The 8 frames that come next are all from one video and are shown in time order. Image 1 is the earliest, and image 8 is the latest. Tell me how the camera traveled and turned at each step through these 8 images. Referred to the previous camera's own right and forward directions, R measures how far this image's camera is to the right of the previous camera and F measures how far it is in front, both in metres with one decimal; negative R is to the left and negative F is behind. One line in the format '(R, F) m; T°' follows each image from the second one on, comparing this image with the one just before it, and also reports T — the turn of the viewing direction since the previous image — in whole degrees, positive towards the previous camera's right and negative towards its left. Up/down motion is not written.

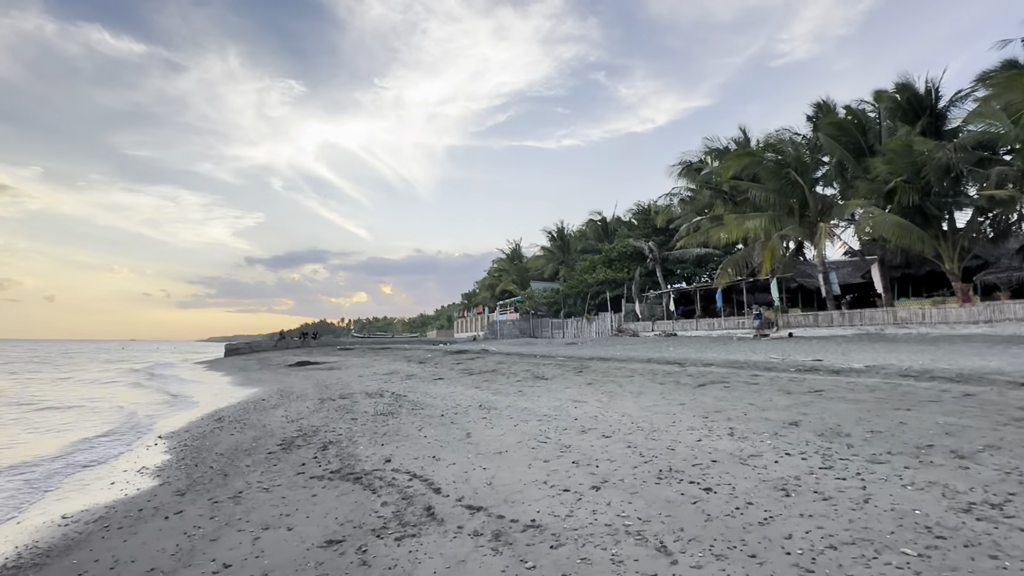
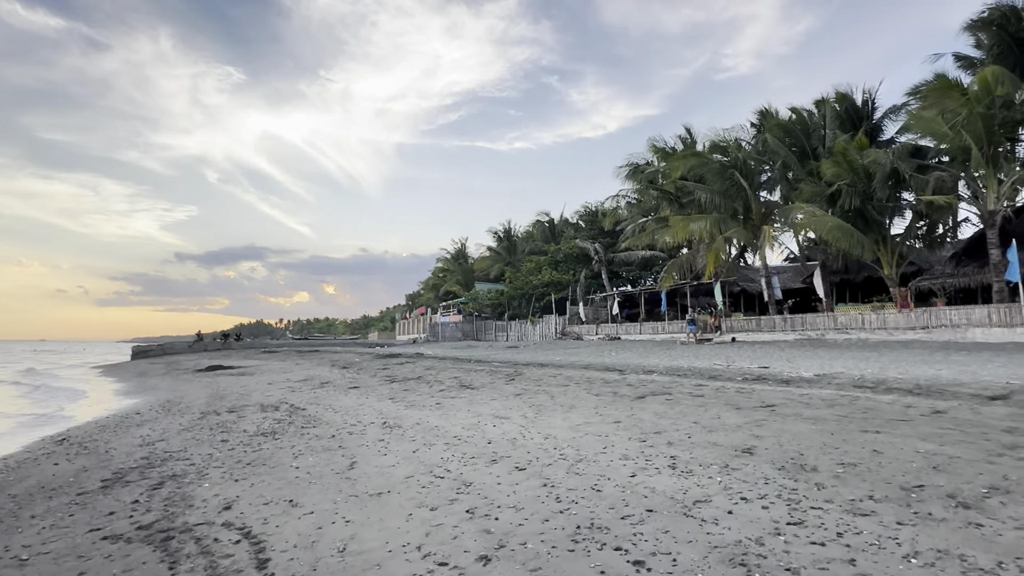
(+0.6, +1.5) m; +6°
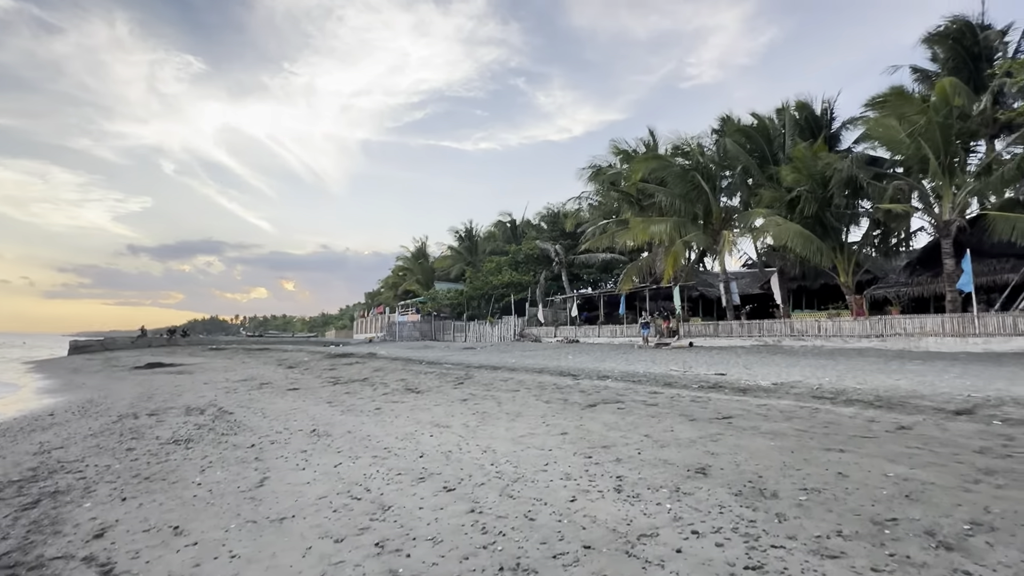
(+0.3, +0.7) m; +4°
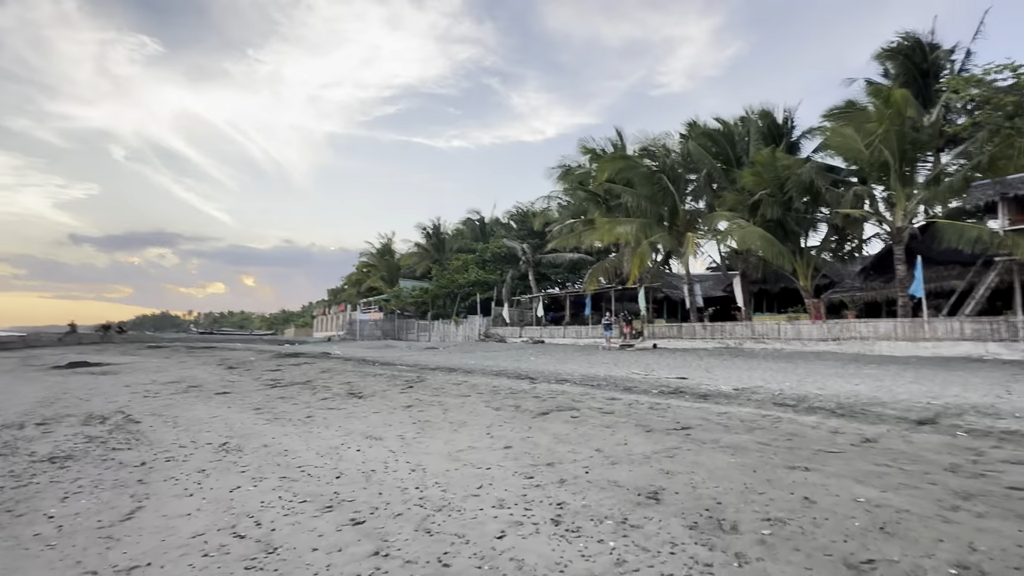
(+0.3, +0.7) m; +3°
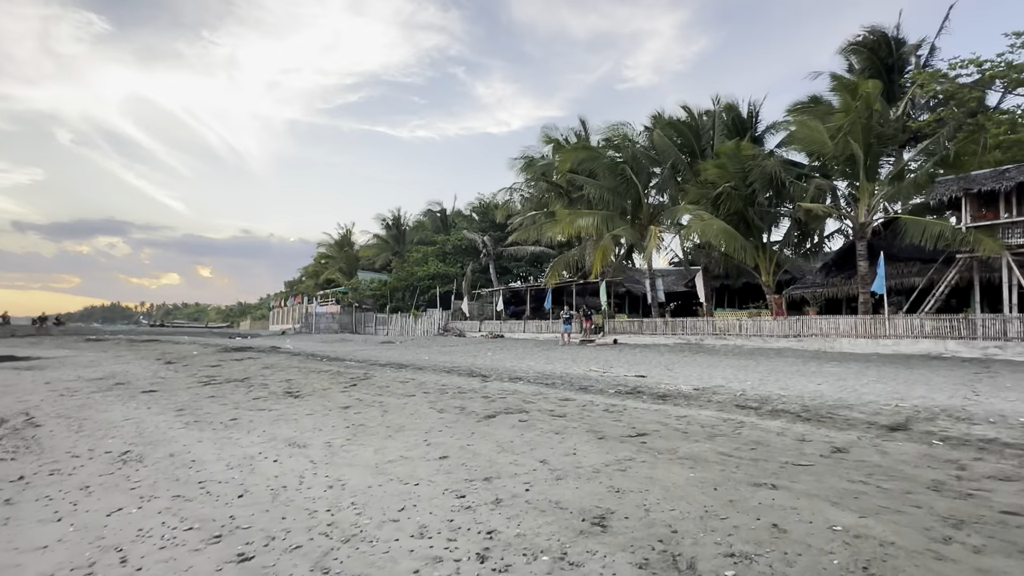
(+0.3, +0.7) m; +4°
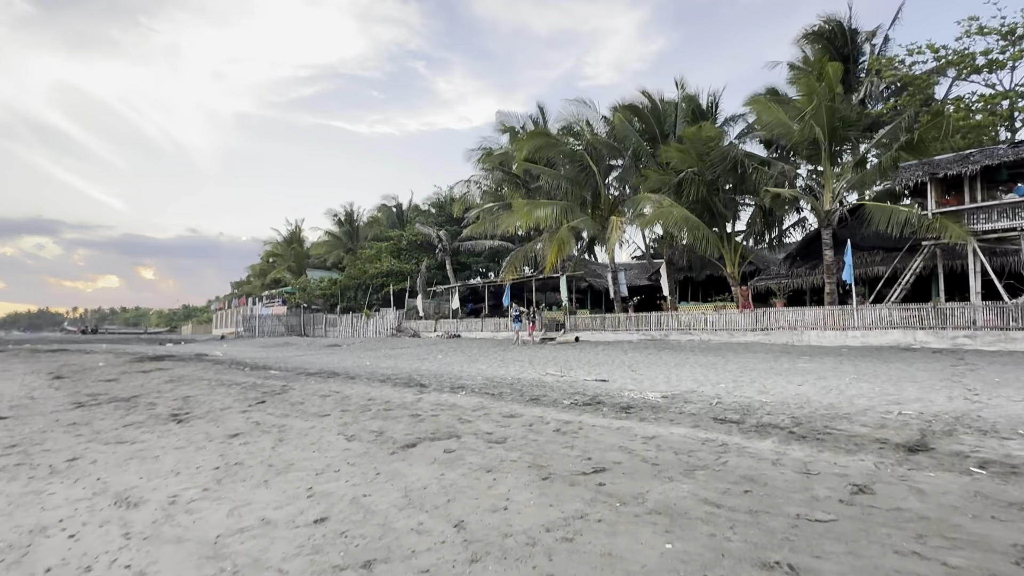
(+0.4, +1.4) m; +4°
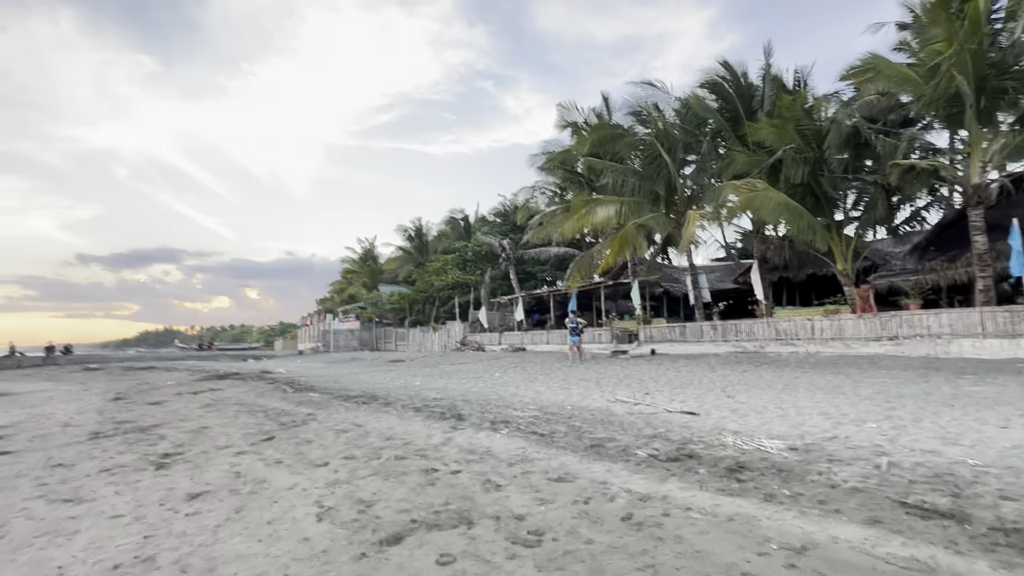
(+0.3, +2.0) m; -8°
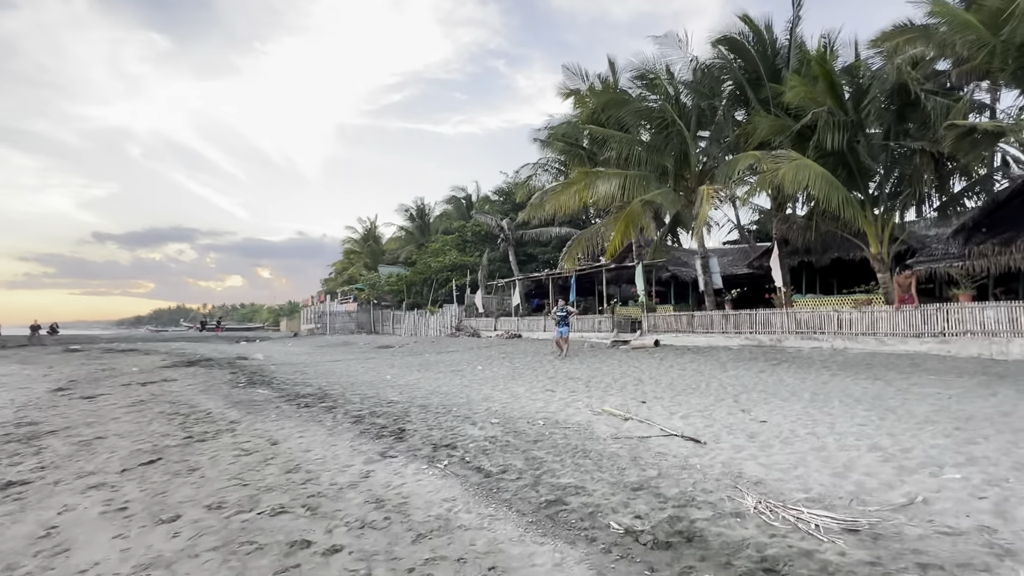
(+0.7, +1.8) m; -1°
